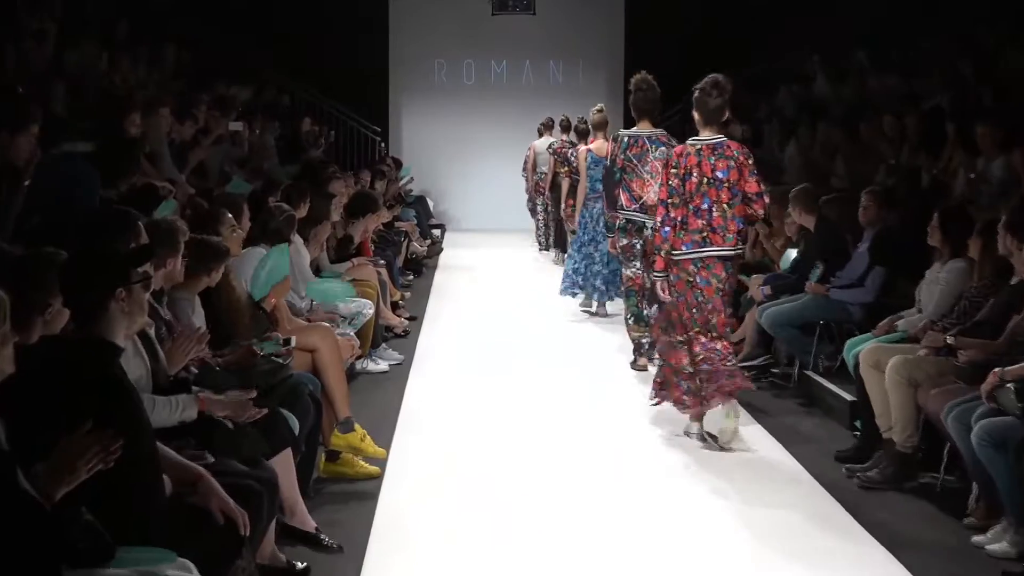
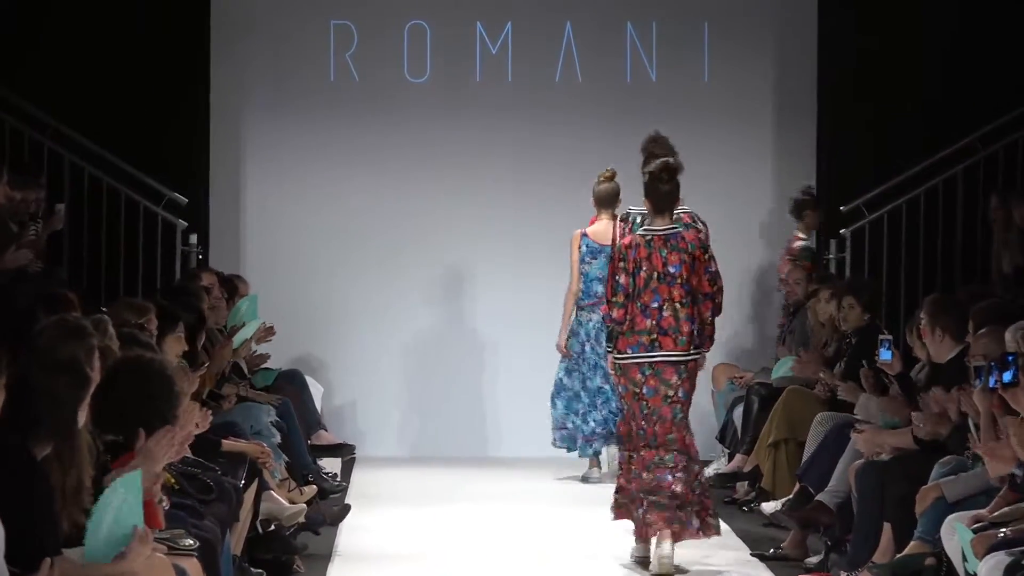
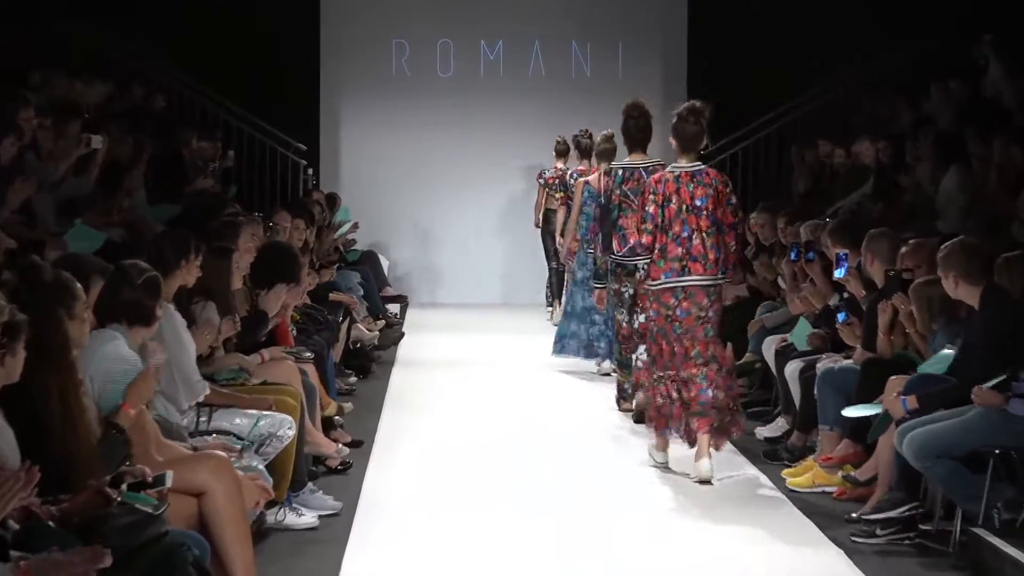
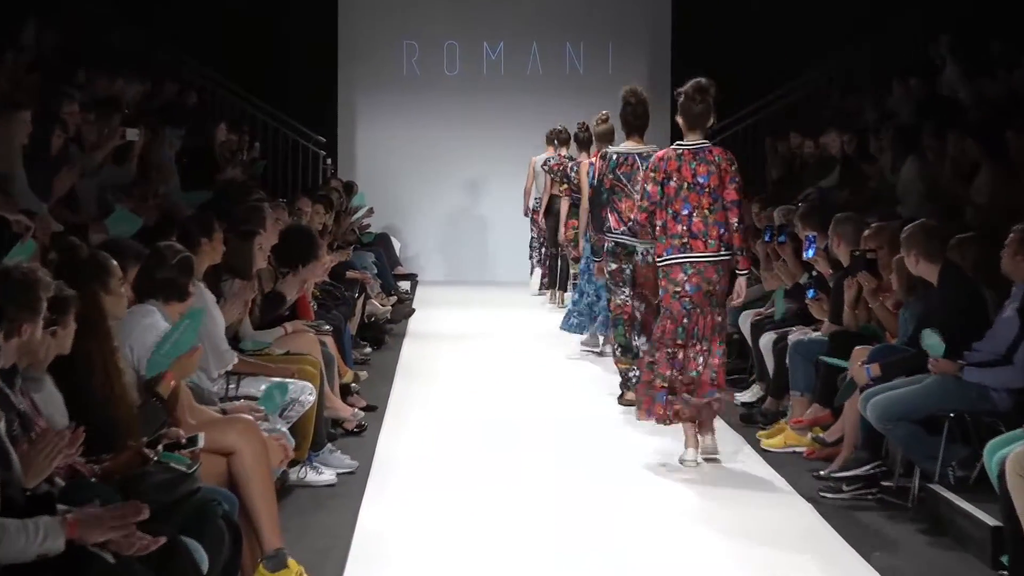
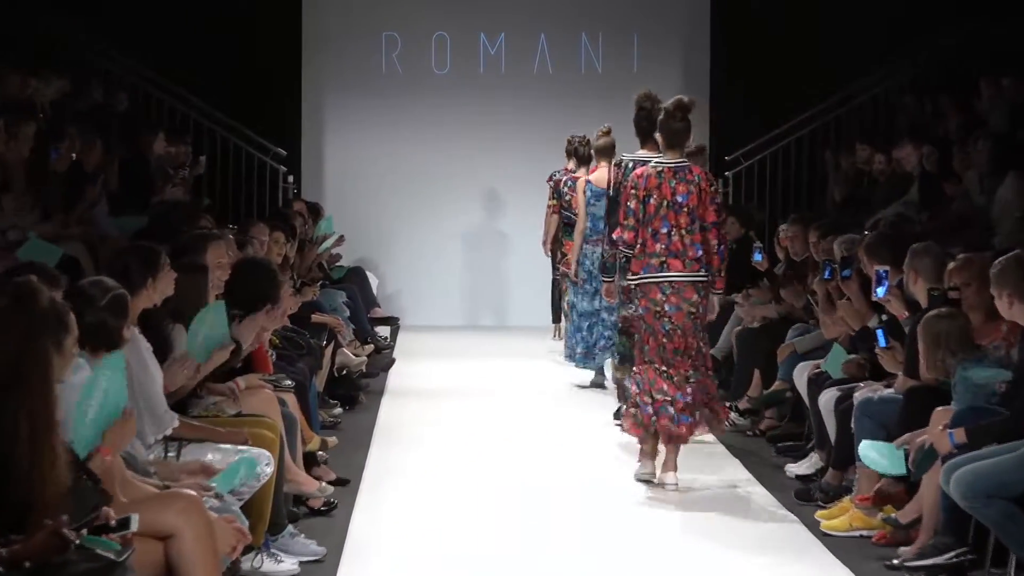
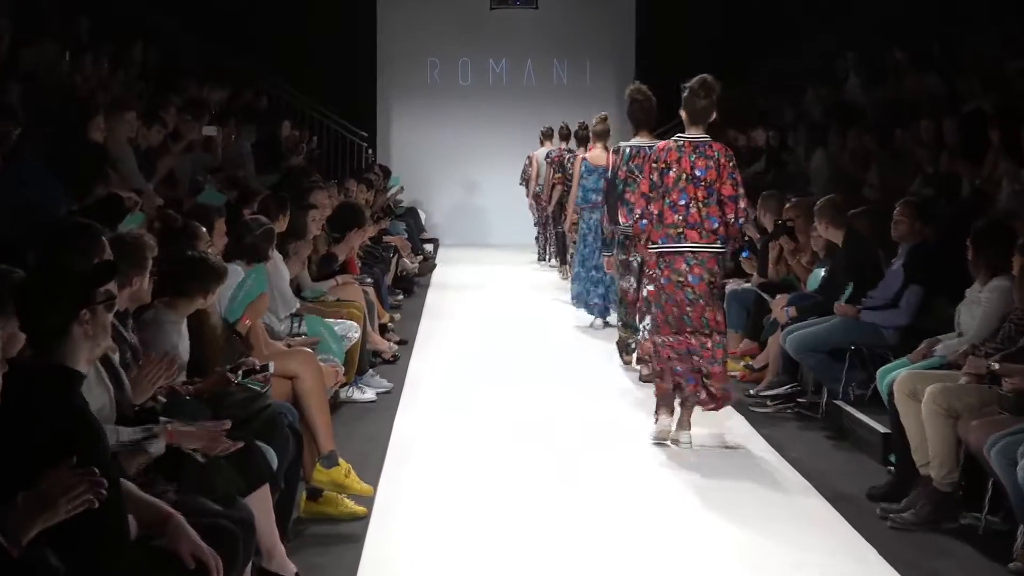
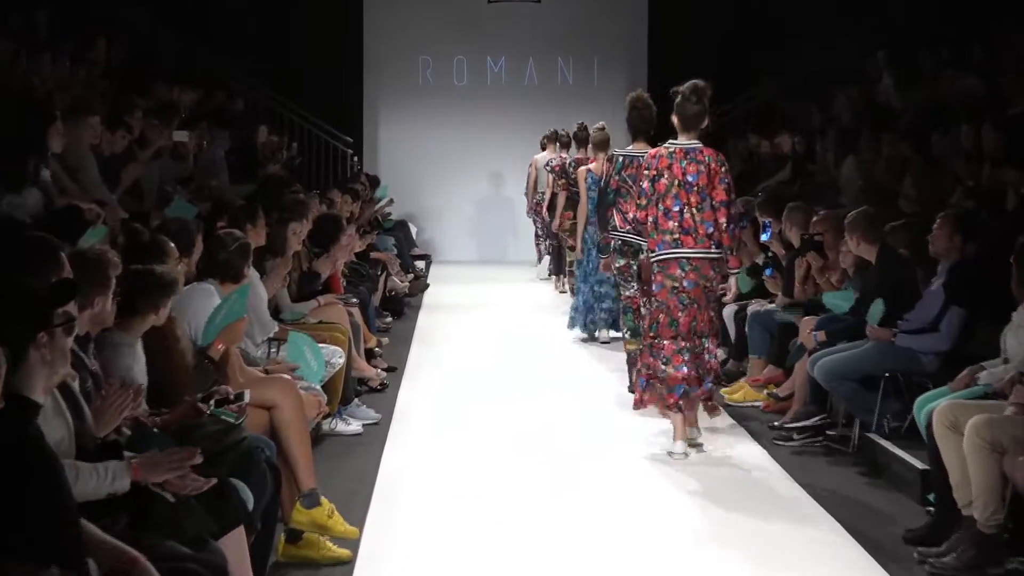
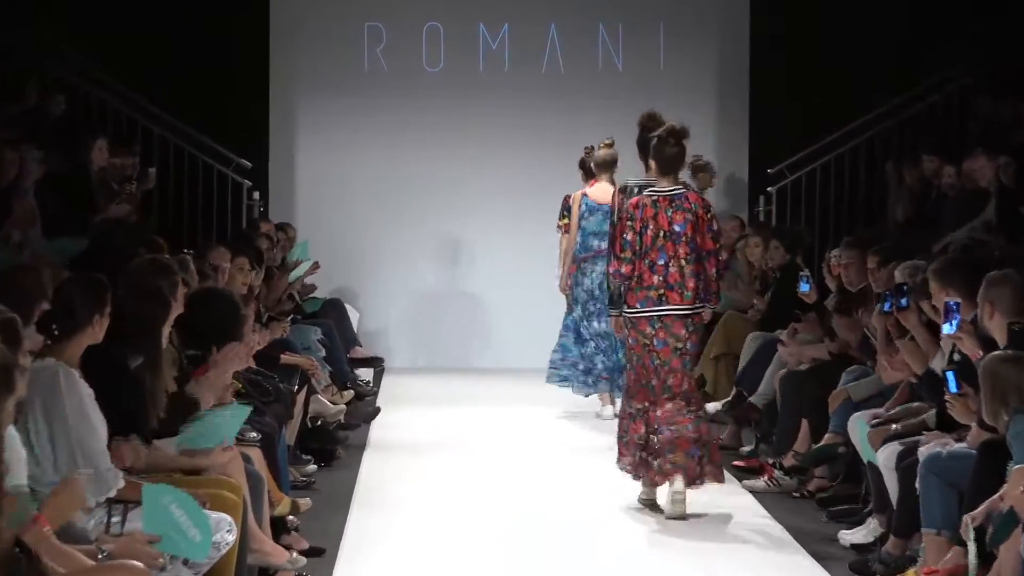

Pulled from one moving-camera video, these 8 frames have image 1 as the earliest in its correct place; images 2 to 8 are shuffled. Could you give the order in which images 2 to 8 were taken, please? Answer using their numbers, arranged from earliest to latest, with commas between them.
6, 7, 4, 3, 5, 8, 2
